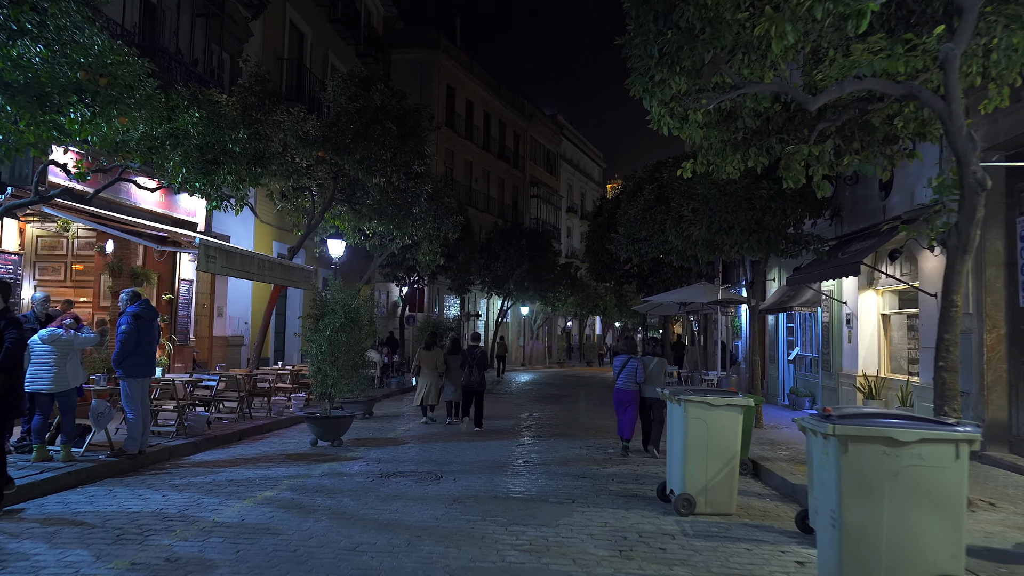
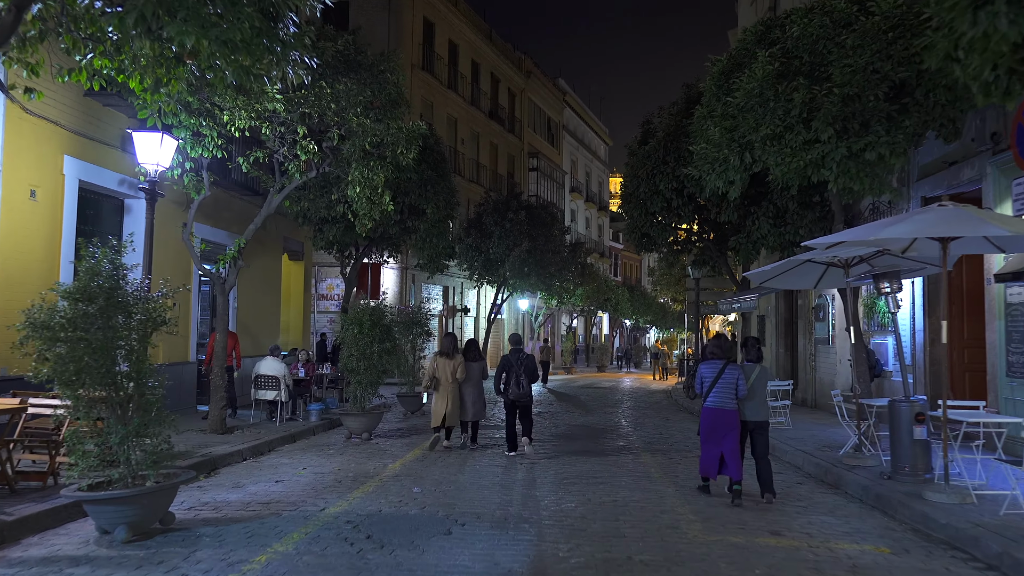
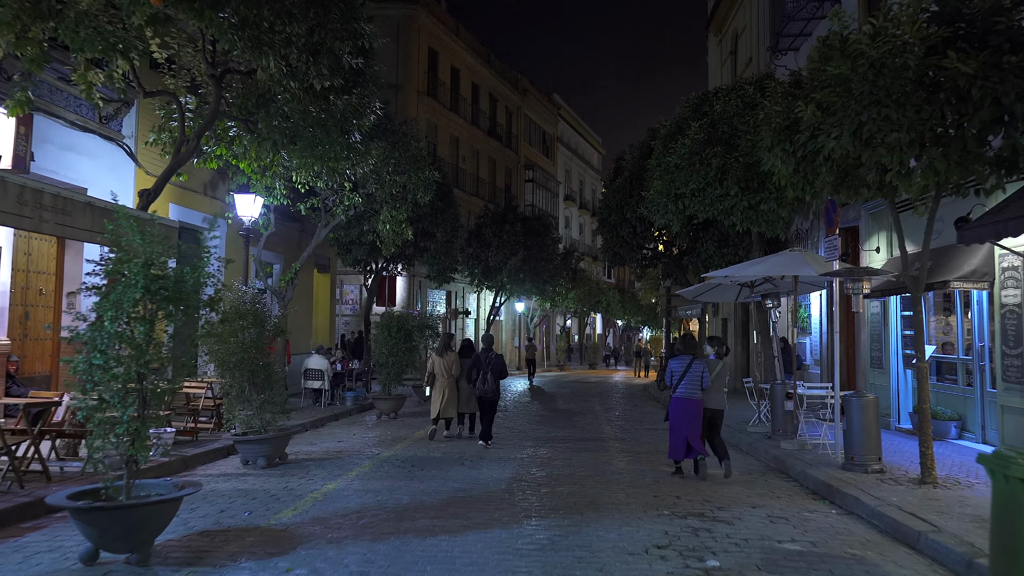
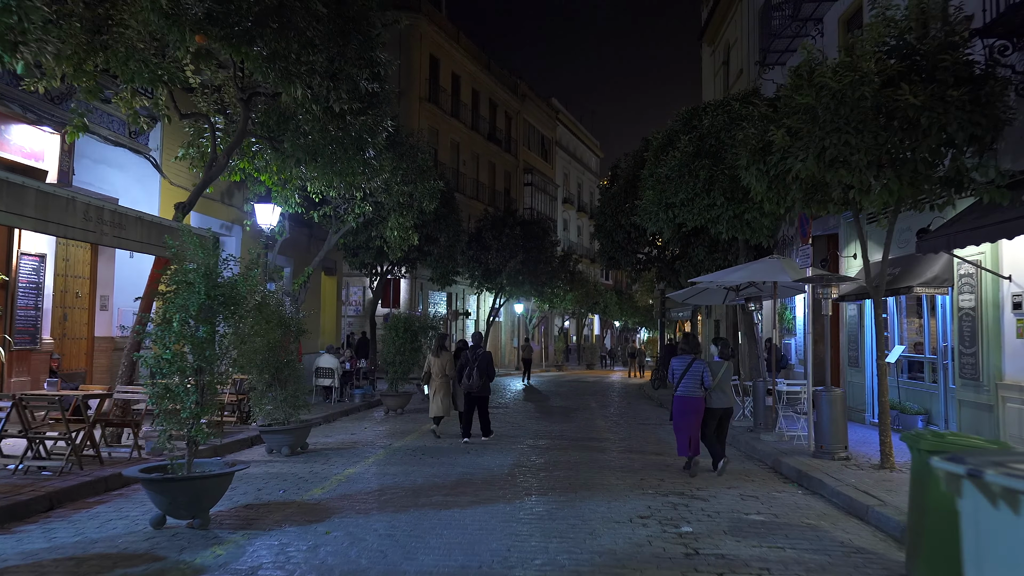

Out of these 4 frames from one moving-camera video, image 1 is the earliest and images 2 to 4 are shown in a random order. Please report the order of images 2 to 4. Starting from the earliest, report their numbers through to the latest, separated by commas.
4, 3, 2
